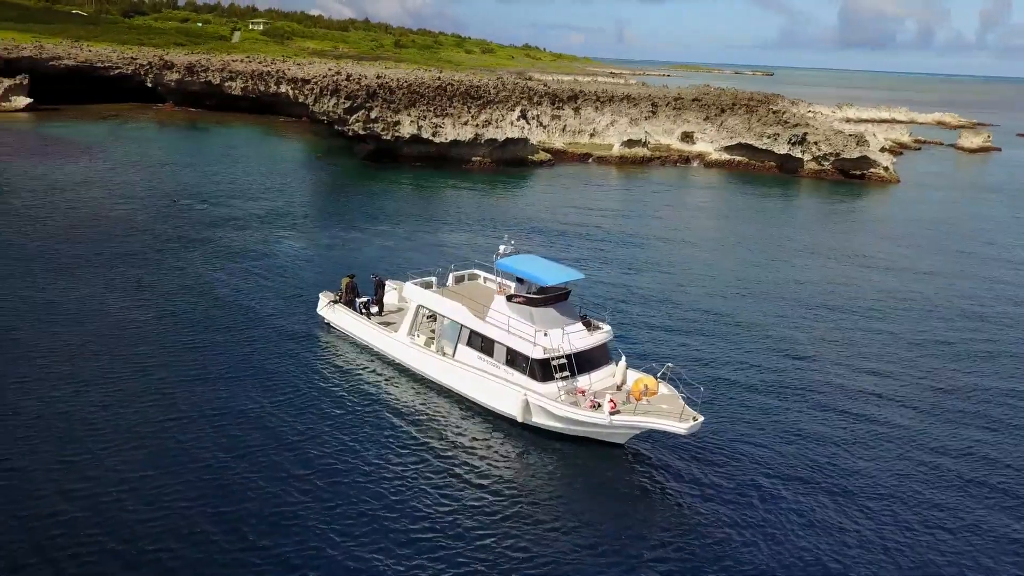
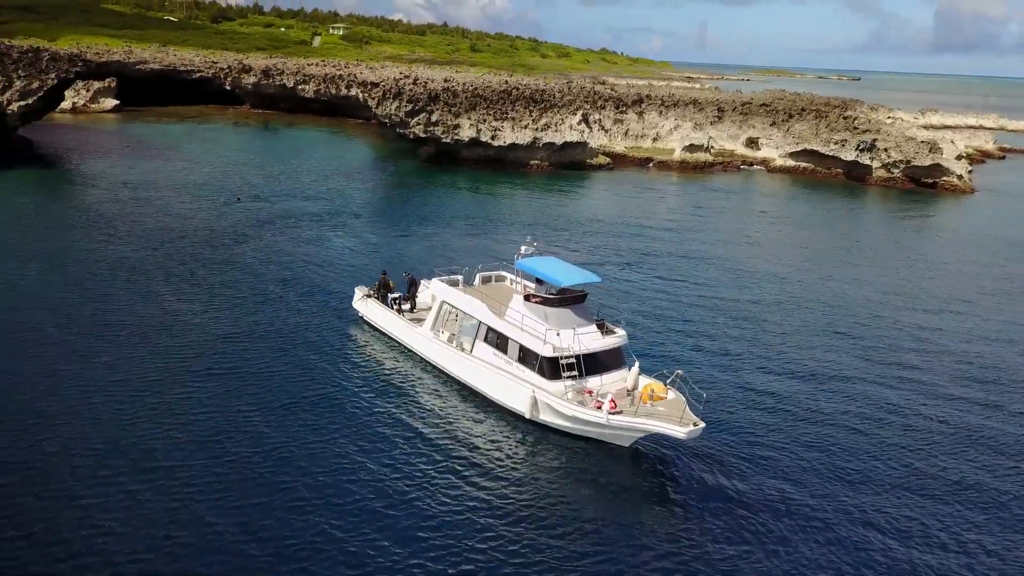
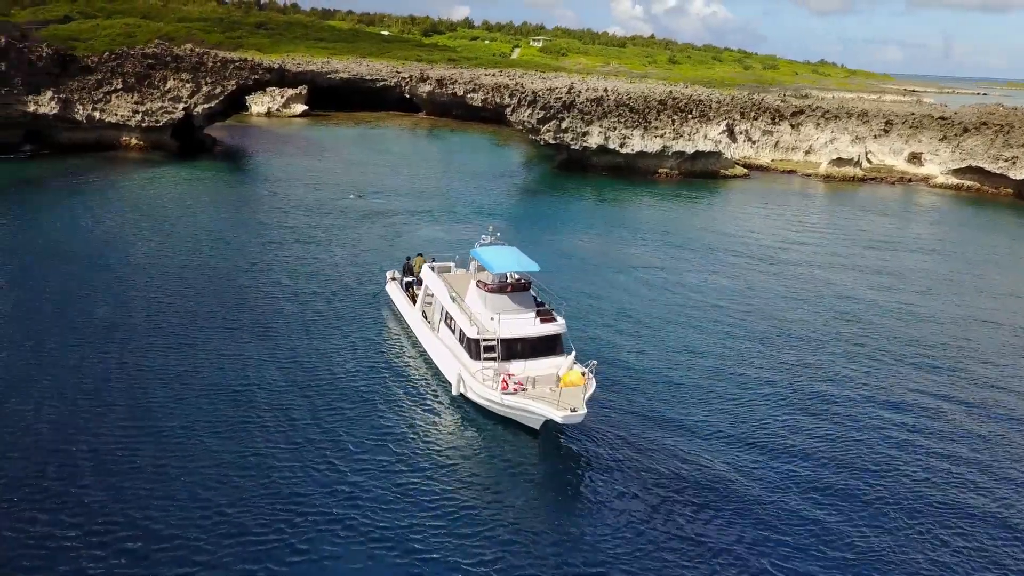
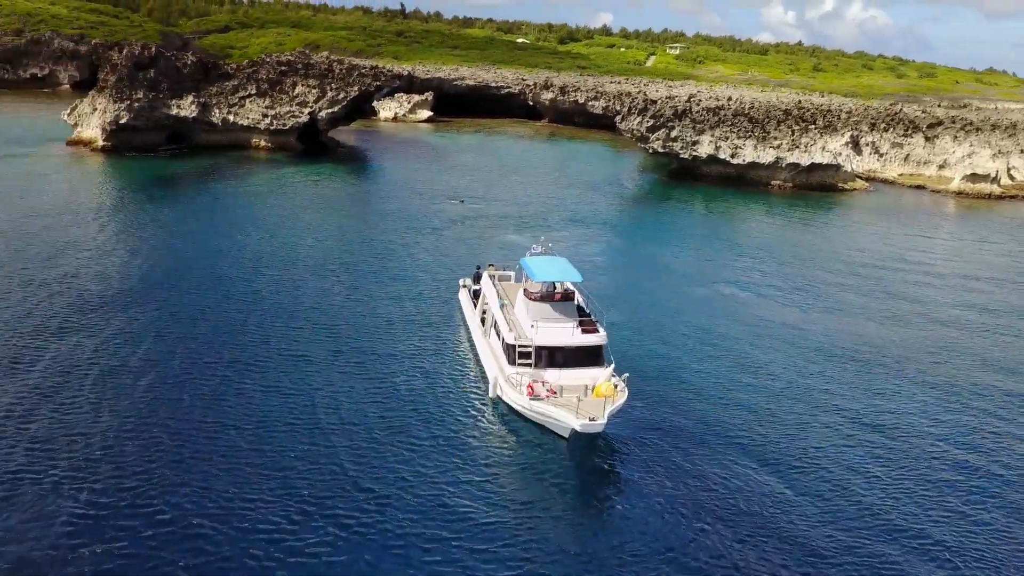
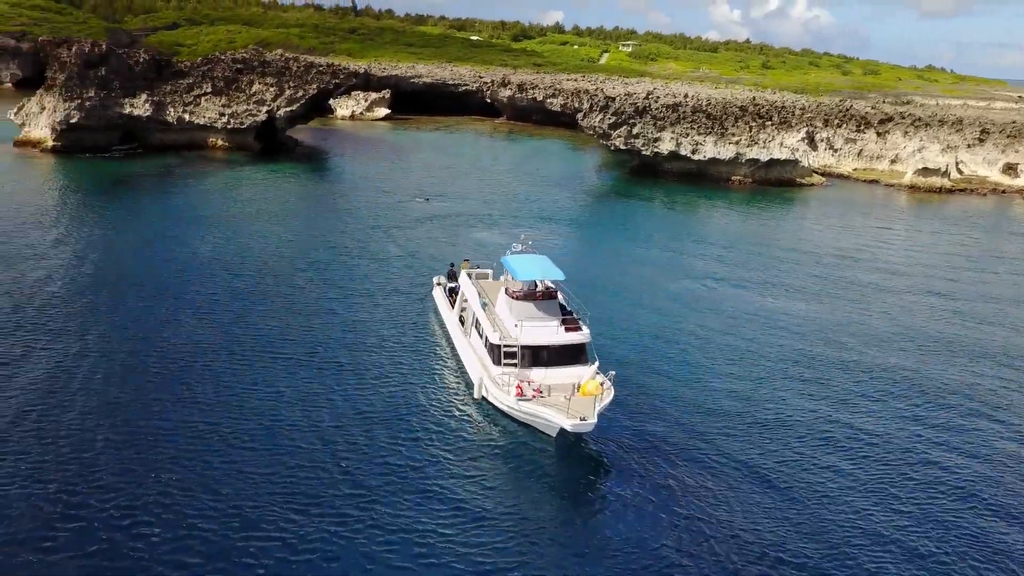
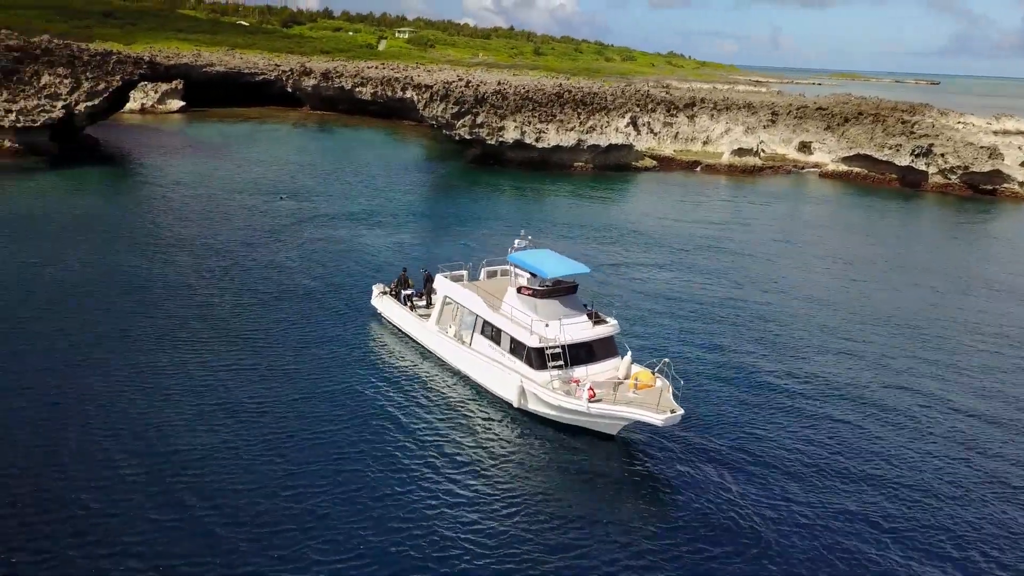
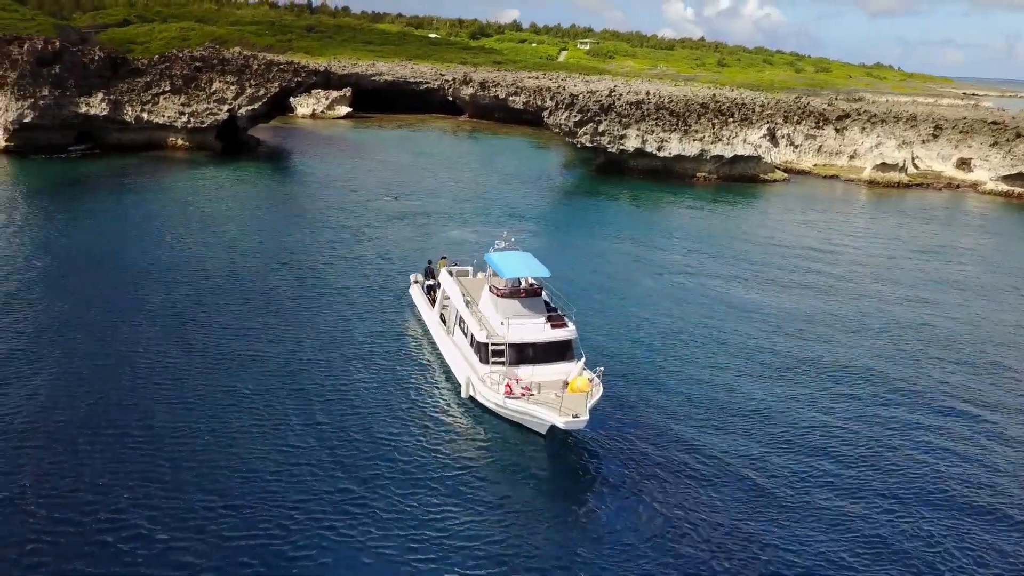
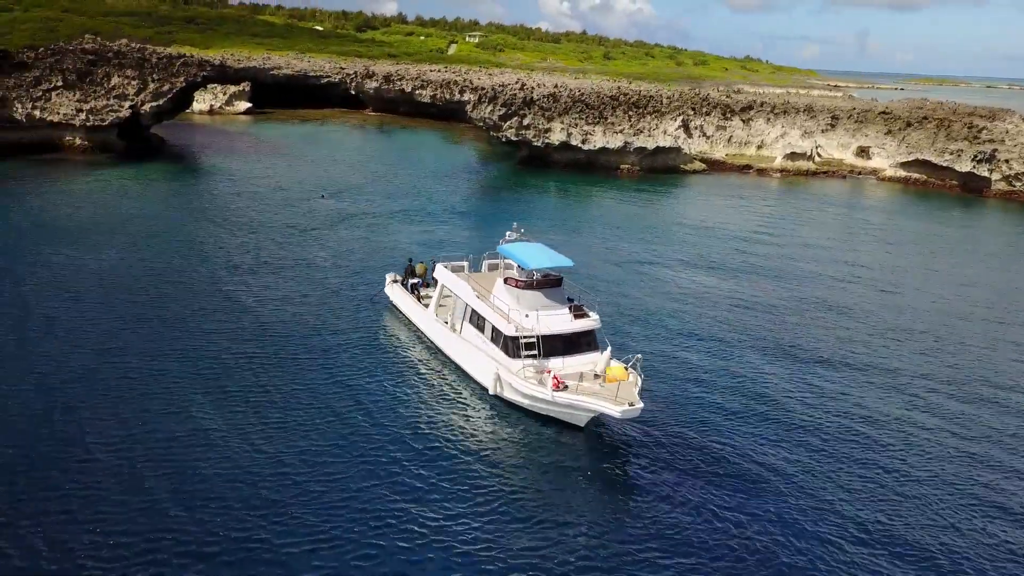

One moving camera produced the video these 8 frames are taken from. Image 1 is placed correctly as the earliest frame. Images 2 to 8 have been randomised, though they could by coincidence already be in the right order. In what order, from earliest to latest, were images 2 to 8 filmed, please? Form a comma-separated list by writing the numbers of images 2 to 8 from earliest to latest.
2, 6, 8, 3, 7, 5, 4
